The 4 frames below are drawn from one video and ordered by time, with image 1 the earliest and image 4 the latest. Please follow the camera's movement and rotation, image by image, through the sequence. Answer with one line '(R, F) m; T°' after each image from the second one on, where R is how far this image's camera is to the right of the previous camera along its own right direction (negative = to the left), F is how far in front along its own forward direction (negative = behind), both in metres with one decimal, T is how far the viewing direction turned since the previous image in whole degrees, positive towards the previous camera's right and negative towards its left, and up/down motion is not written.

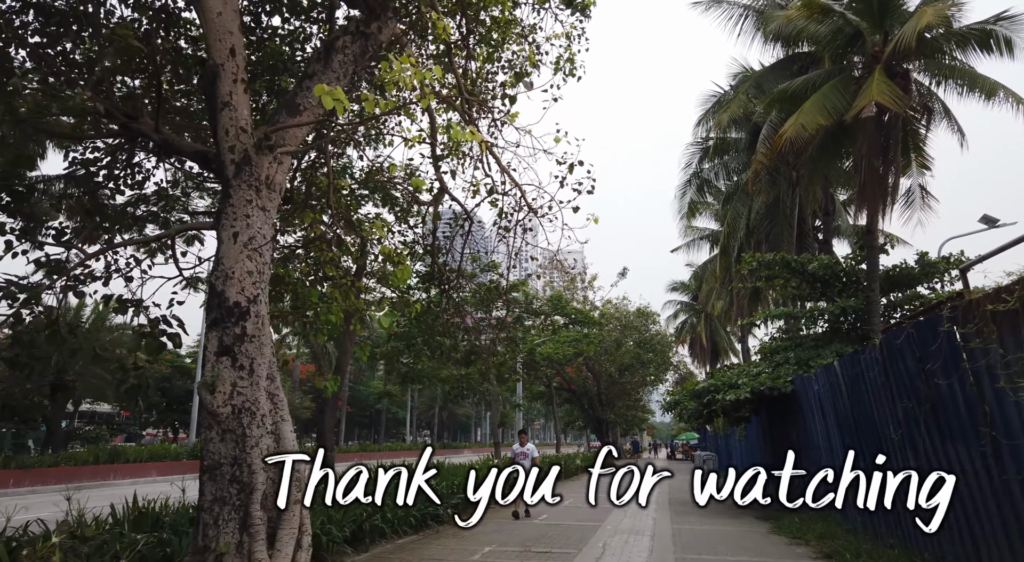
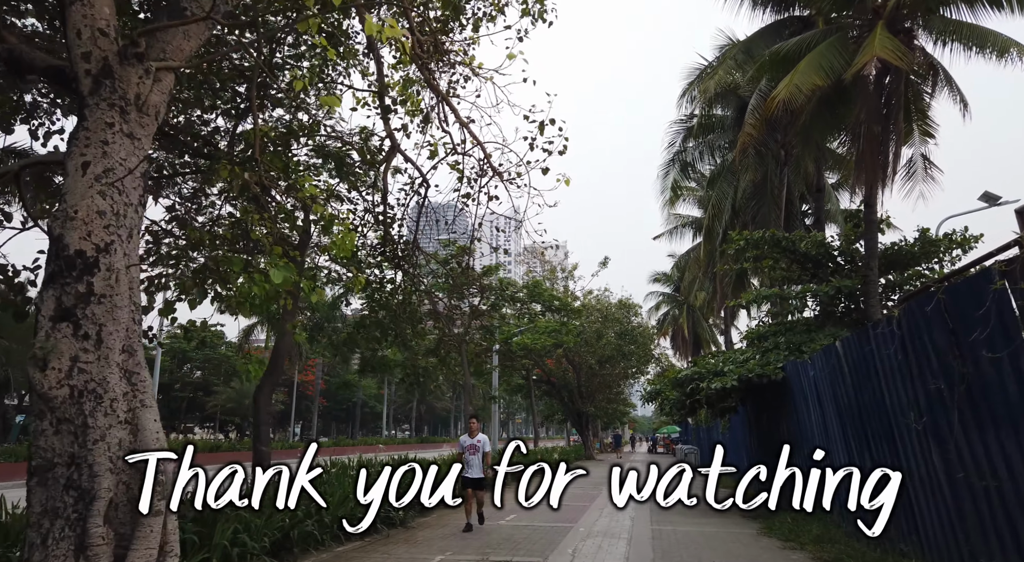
(+0.3, +1.0) m; +2°
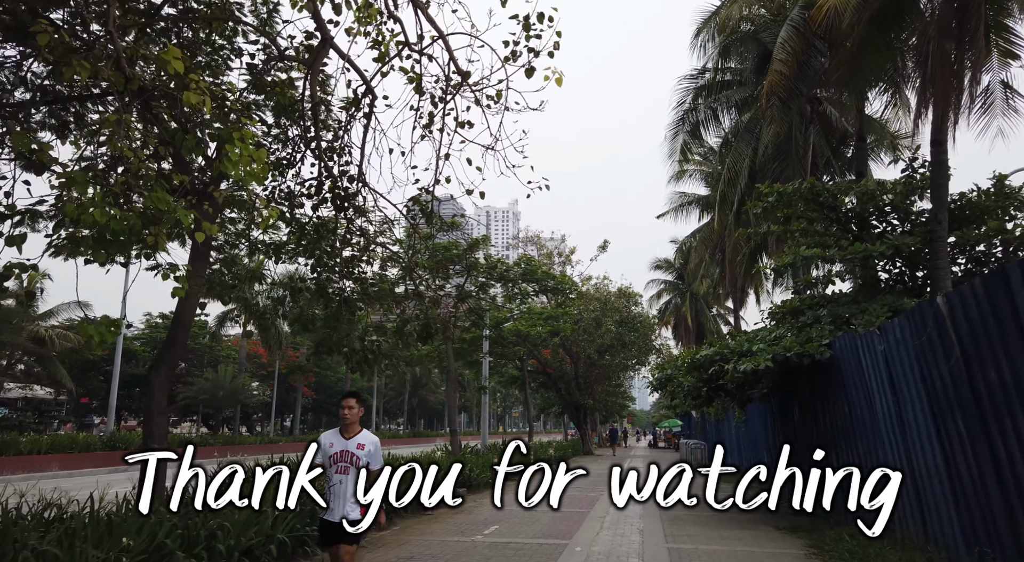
(+0.2, +1.8) m; 0°
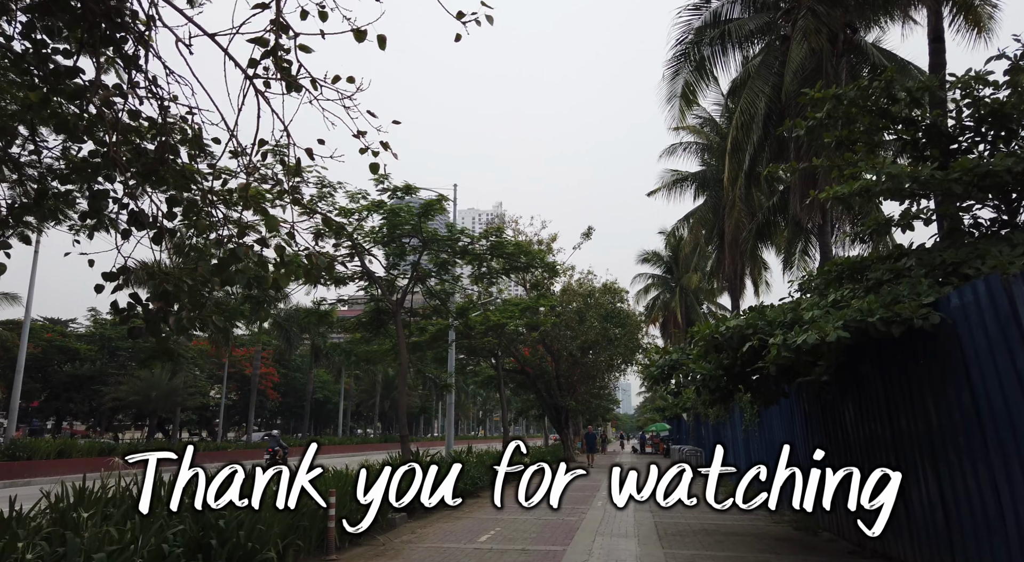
(+0.4, +2.7) m; +1°
